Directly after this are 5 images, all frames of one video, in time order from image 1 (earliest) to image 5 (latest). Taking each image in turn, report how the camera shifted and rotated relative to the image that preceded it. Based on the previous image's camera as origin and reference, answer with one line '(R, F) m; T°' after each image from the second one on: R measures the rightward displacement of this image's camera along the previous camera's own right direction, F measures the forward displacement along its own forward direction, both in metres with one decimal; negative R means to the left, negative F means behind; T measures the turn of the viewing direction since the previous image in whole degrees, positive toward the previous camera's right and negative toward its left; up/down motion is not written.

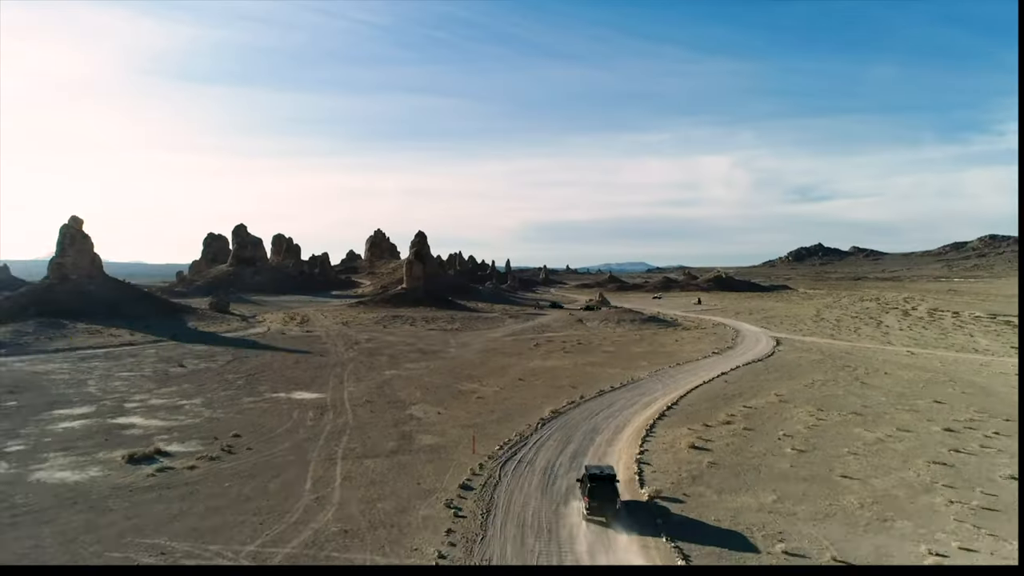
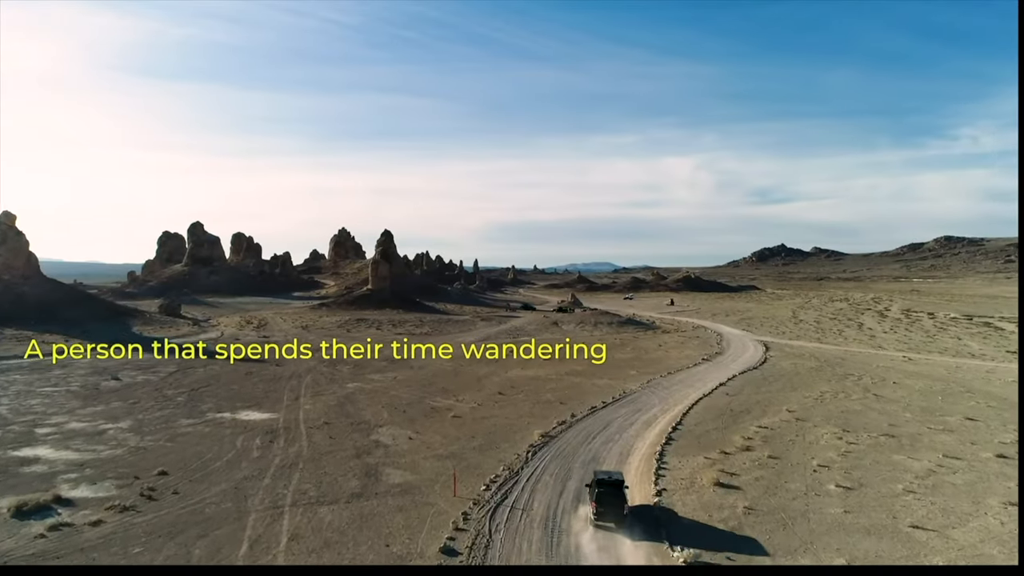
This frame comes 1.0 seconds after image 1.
(-0.5, +3.6) m; +3°
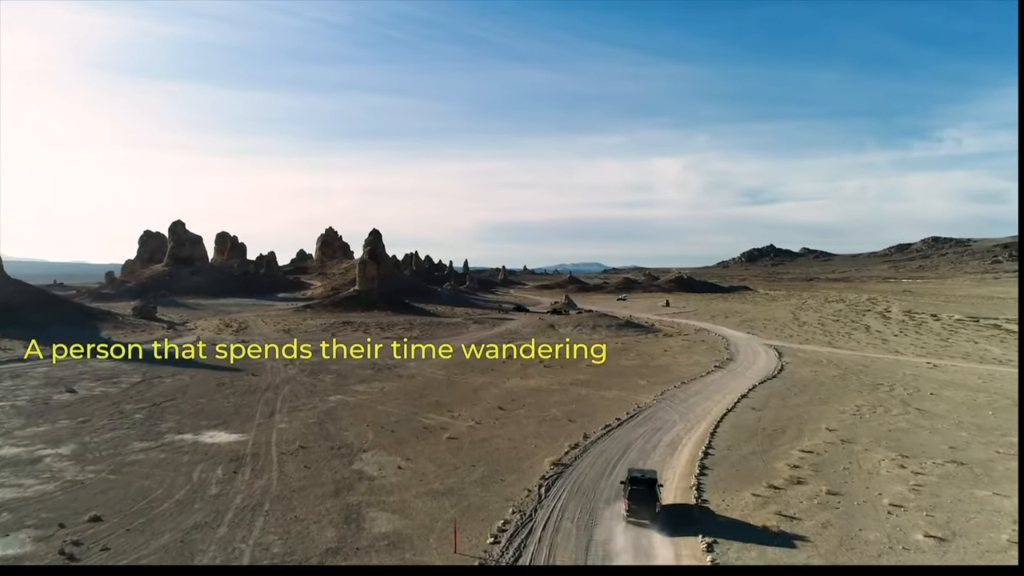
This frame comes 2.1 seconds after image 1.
(-0.5, +3.2) m; +1°
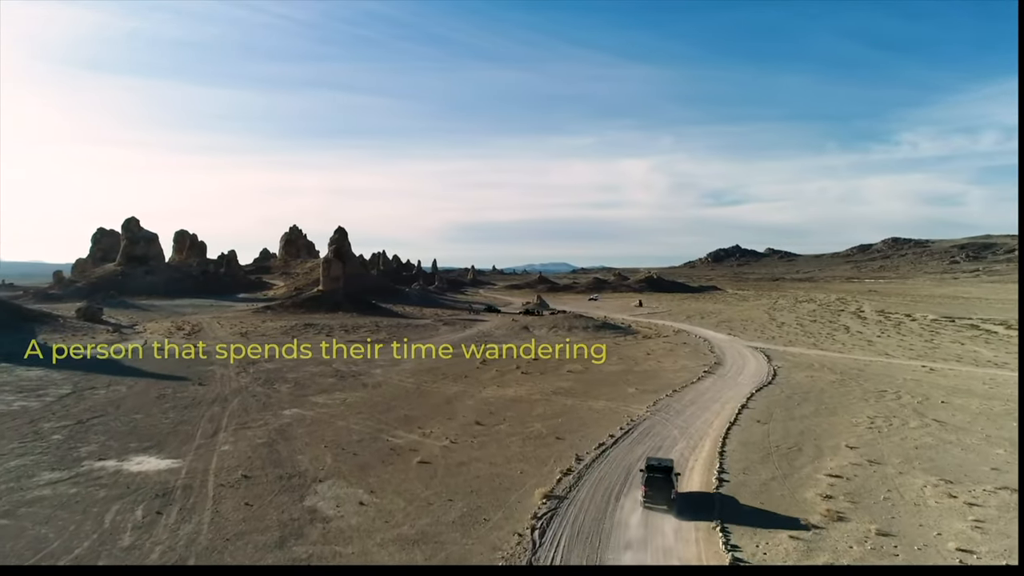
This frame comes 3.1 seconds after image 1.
(-0.4, +3.0) m; +3°
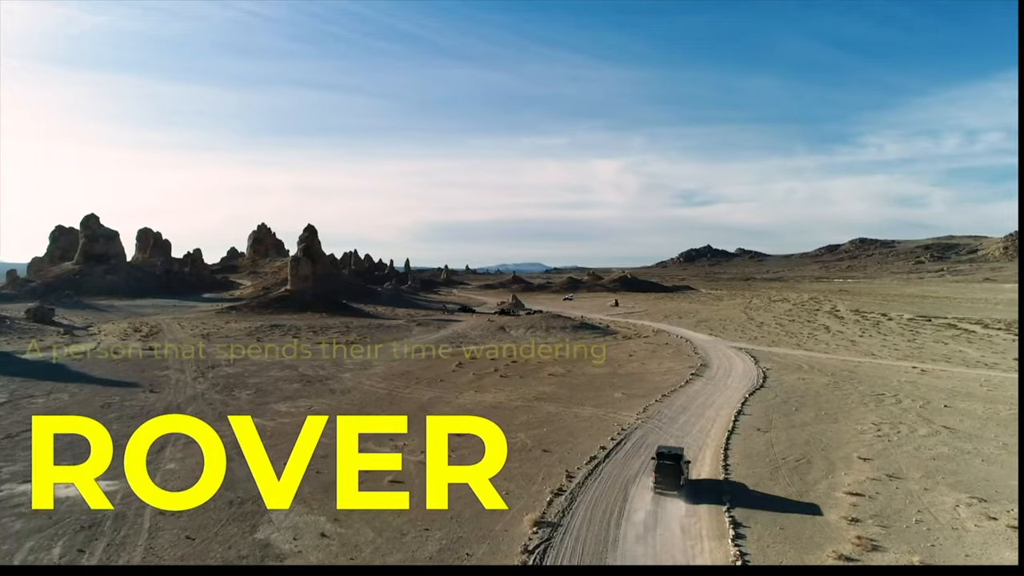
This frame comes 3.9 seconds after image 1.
(-0.2, +2.1) m; +2°
